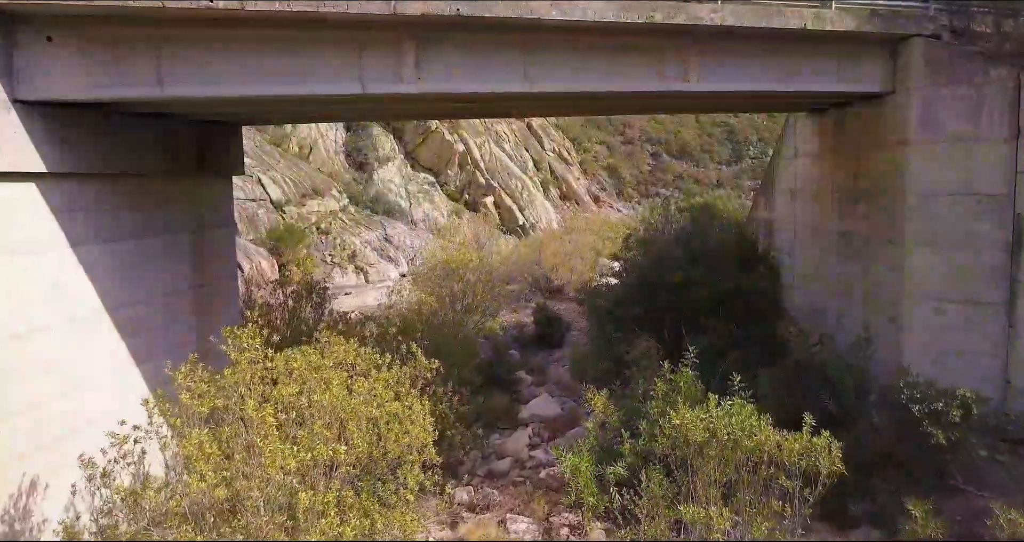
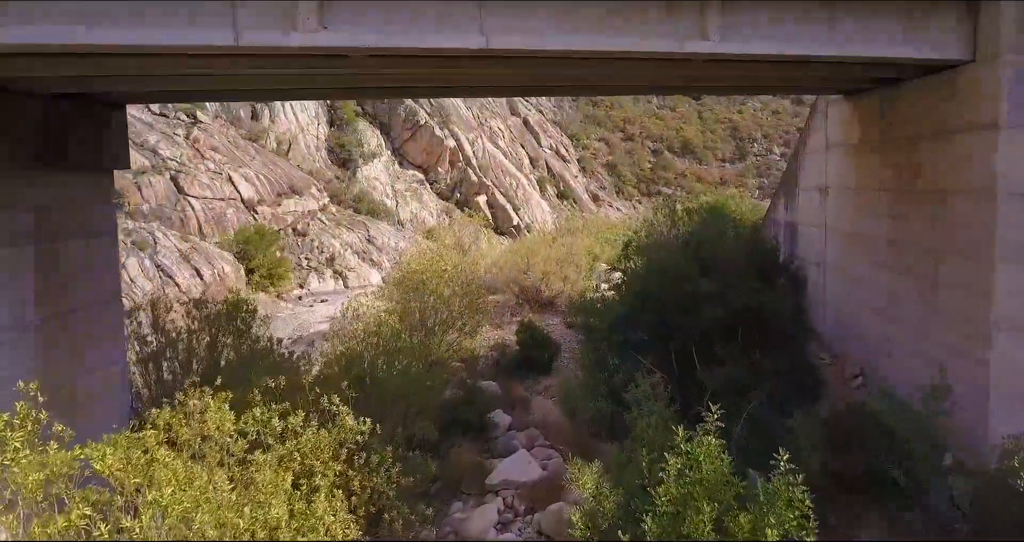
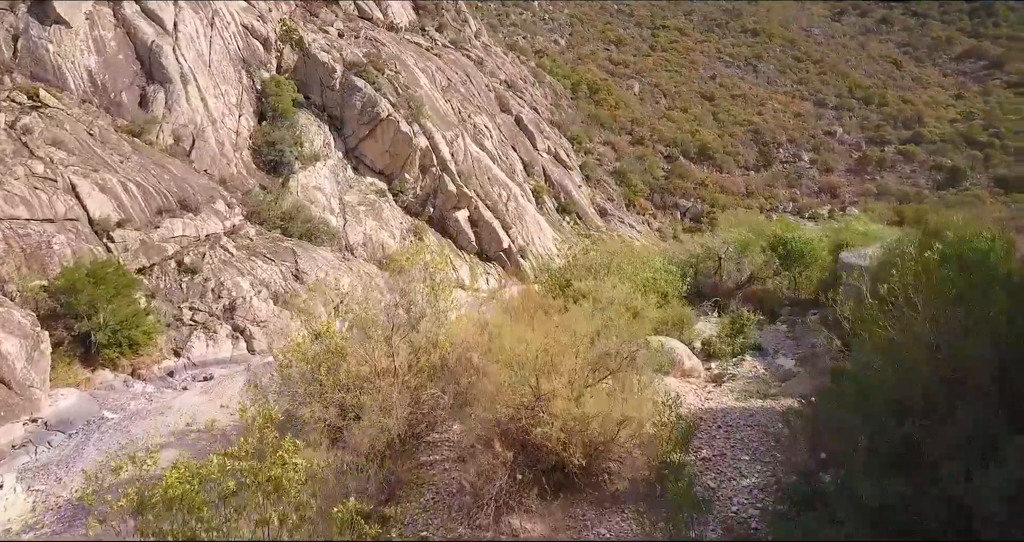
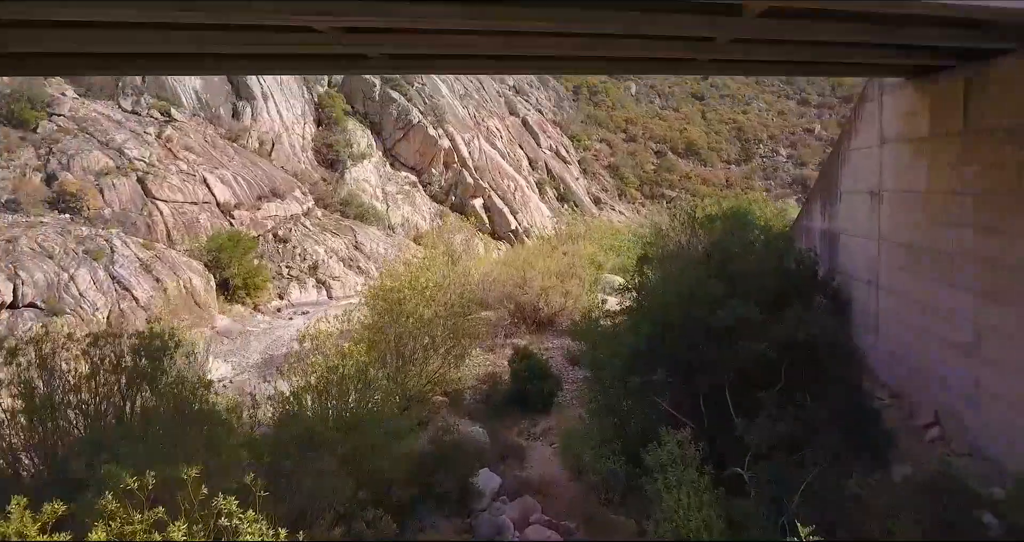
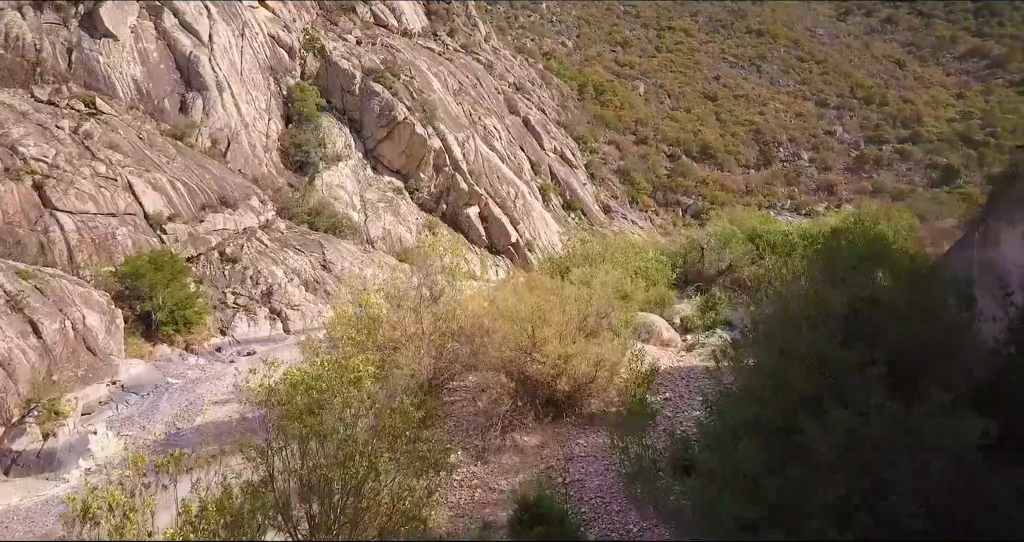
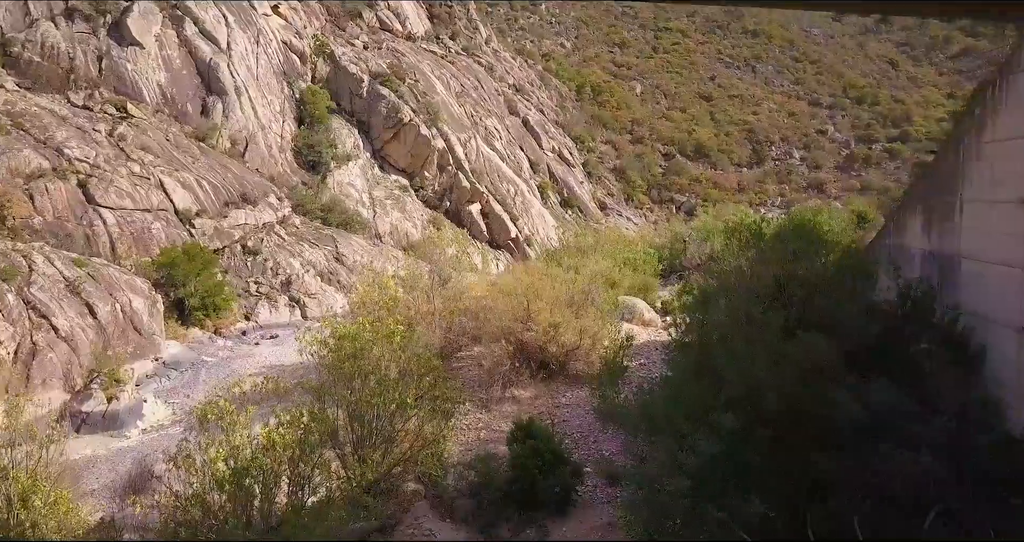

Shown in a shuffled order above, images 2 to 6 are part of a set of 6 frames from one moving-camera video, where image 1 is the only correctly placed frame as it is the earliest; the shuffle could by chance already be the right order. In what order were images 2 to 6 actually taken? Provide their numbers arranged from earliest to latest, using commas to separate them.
2, 4, 6, 5, 3
